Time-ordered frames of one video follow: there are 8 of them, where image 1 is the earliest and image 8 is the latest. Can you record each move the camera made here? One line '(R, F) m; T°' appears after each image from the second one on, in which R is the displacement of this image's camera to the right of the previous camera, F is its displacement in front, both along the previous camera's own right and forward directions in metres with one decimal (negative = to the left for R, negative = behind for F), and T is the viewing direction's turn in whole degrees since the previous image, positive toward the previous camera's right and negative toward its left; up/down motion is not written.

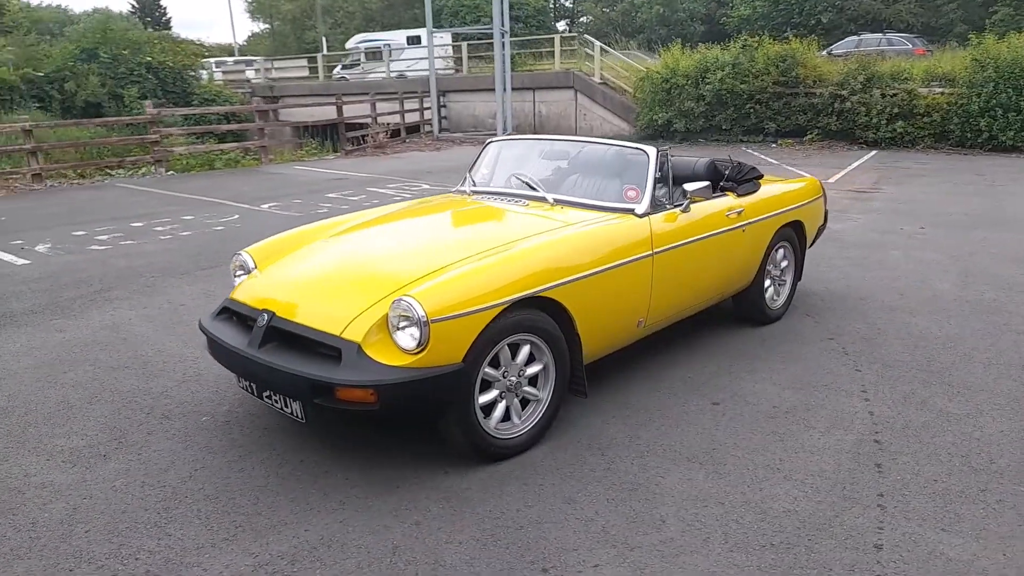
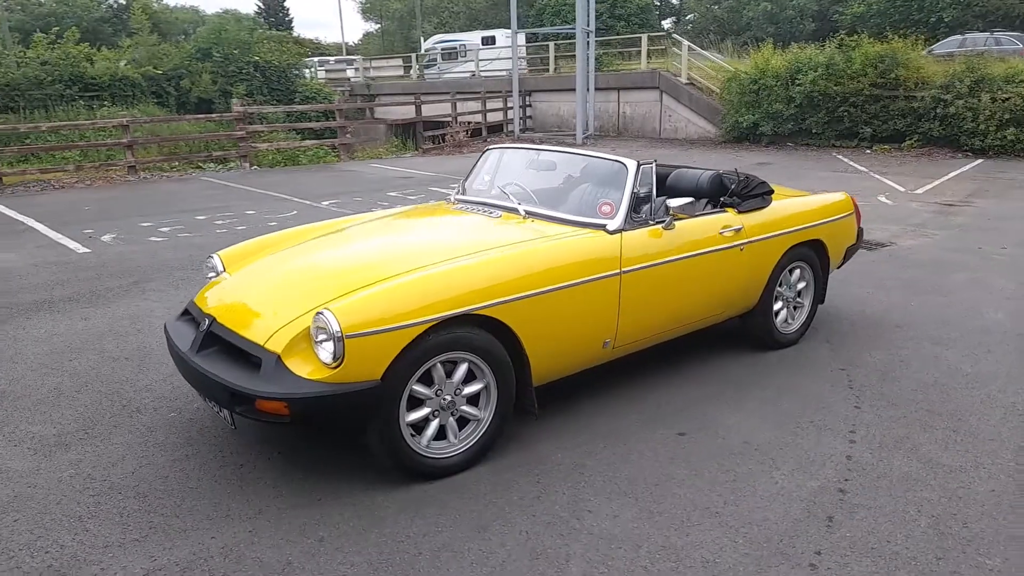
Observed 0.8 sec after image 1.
(+0.8, +0.2) m; -8°
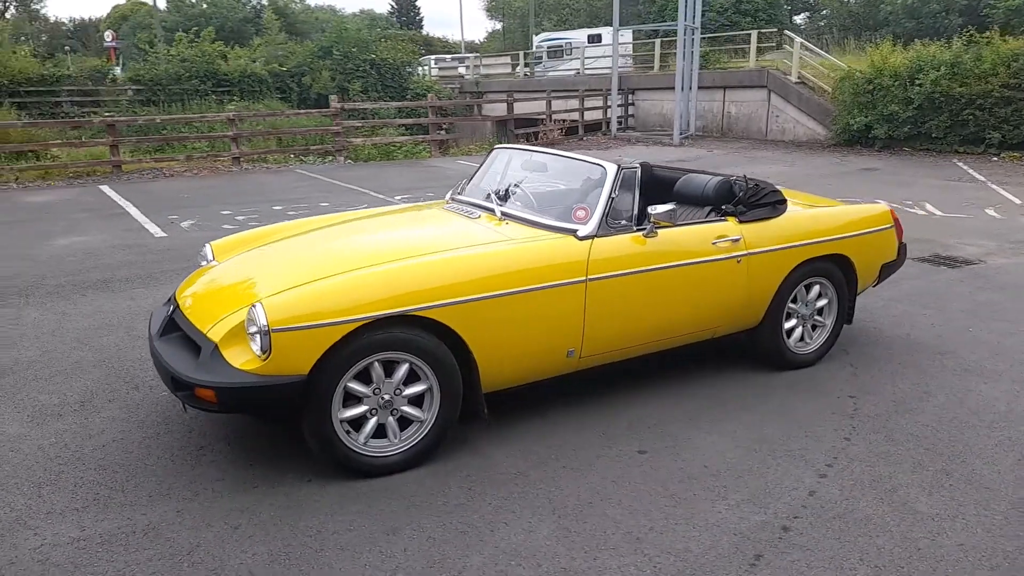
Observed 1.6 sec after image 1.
(+0.8, +0.1) m; -9°
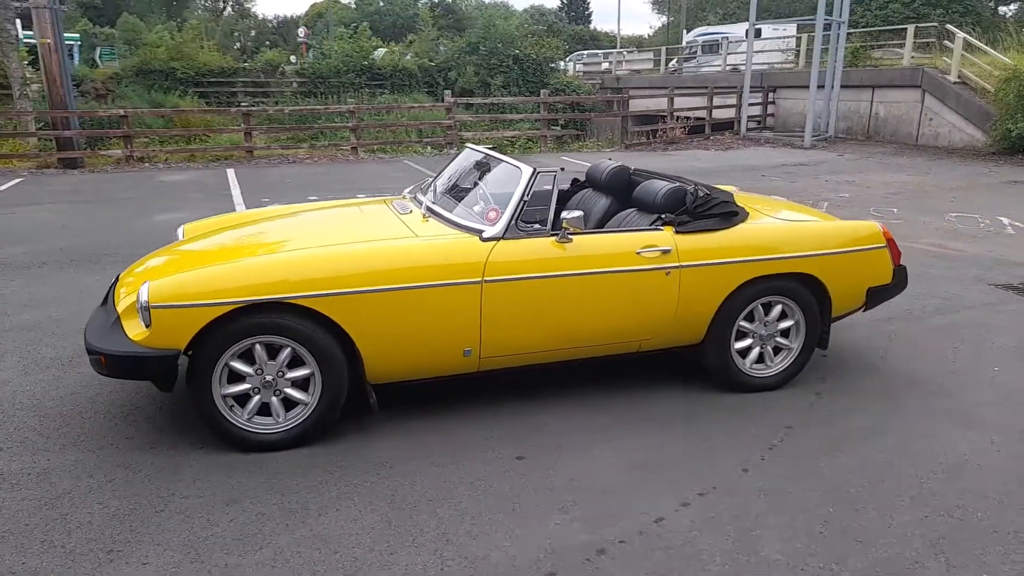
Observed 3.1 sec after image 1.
(+1.4, +0.1) m; -12°
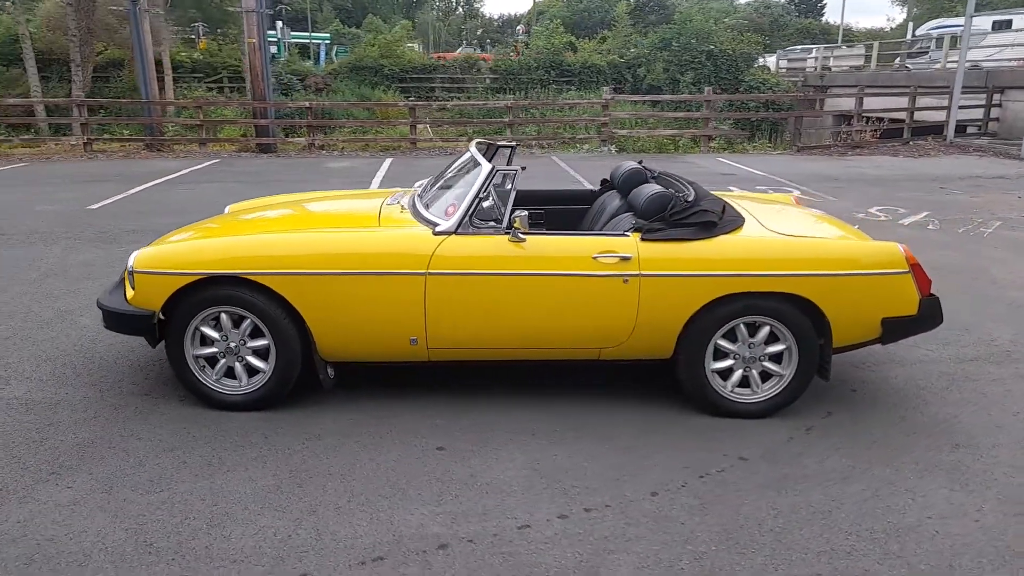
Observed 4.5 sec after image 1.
(+1.4, +0.2) m; -16°
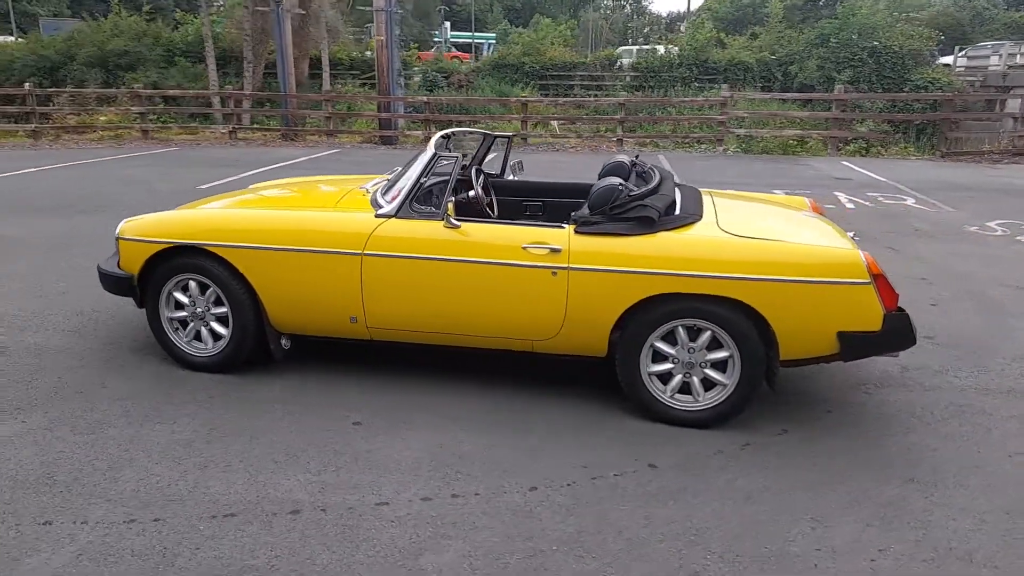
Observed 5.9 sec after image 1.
(+1.2, +0.1) m; -12°
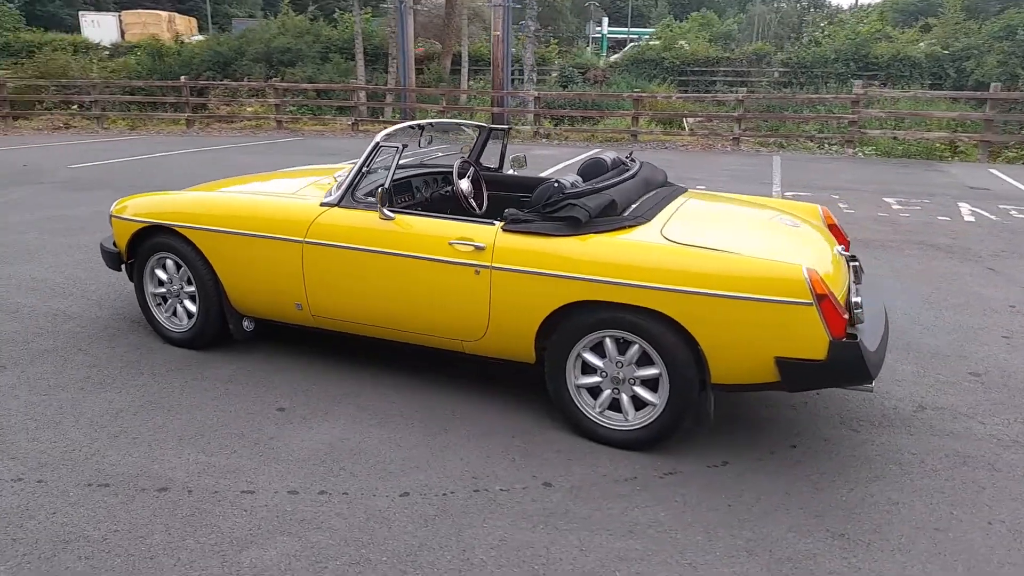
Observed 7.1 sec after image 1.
(+1.1, +0.3) m; -12°
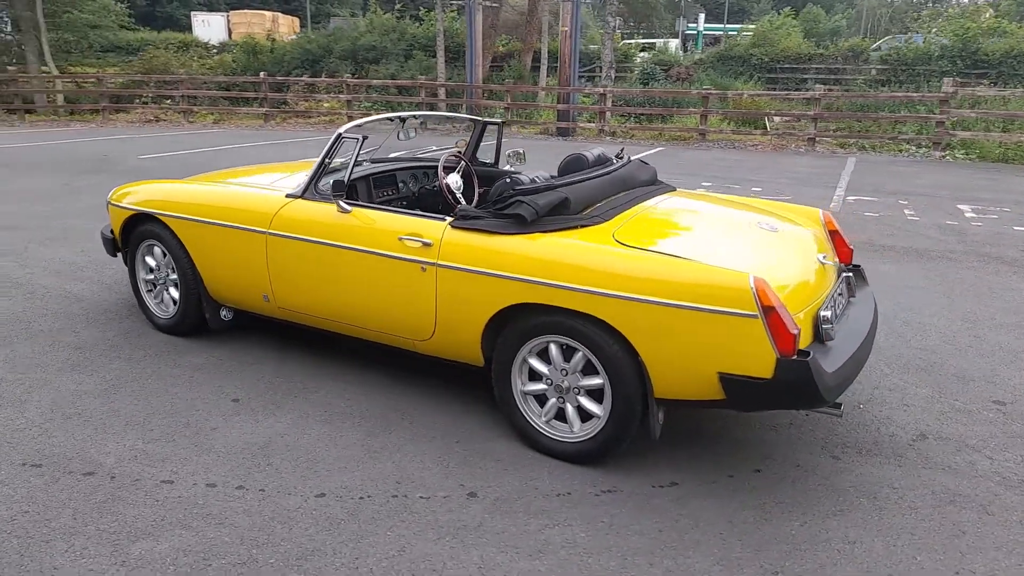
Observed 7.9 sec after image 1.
(+0.7, +0.2) m; -7°
